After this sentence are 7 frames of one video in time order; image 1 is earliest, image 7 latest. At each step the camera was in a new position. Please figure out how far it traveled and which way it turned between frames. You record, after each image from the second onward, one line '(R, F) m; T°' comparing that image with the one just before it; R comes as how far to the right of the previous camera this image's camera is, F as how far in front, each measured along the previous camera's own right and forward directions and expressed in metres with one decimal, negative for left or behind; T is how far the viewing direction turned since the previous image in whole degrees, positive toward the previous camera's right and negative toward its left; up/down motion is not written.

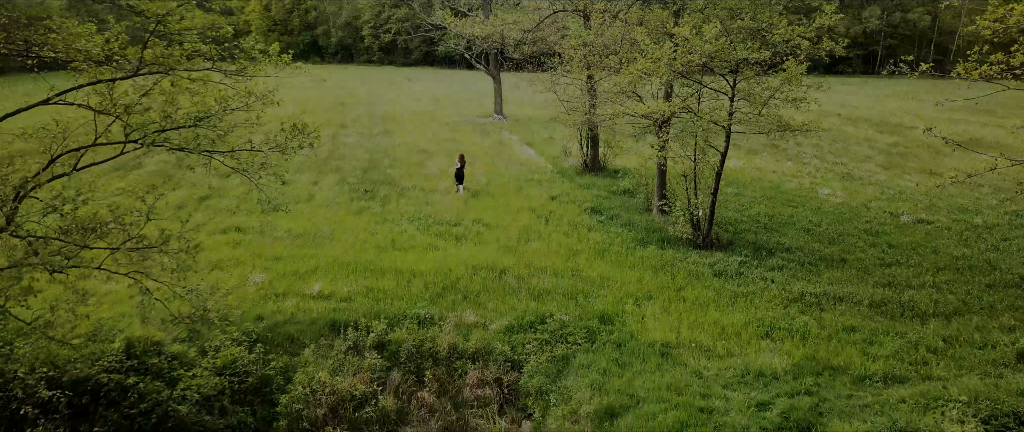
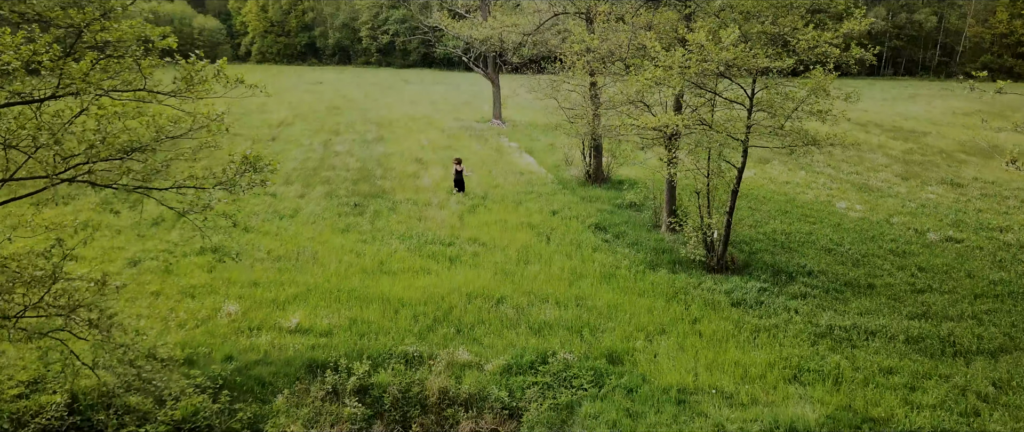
(0.0, +1.1) m; 0°
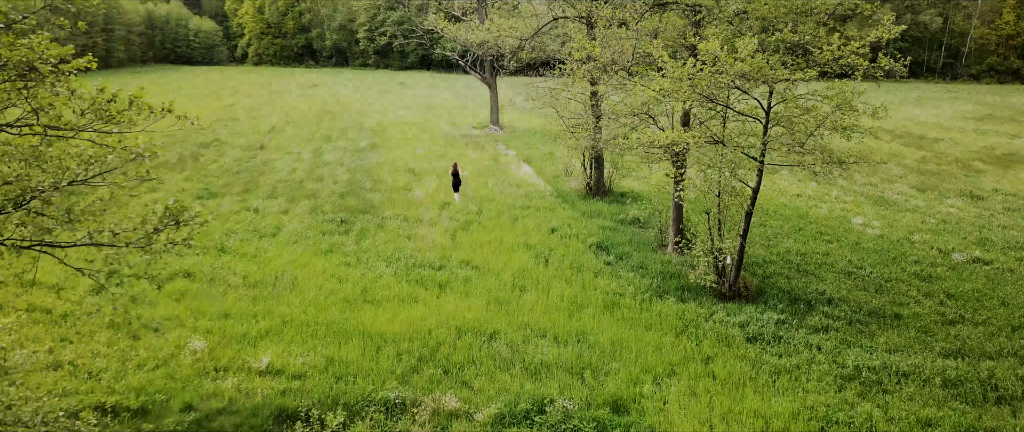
(+0.1, +1.0) m; 0°
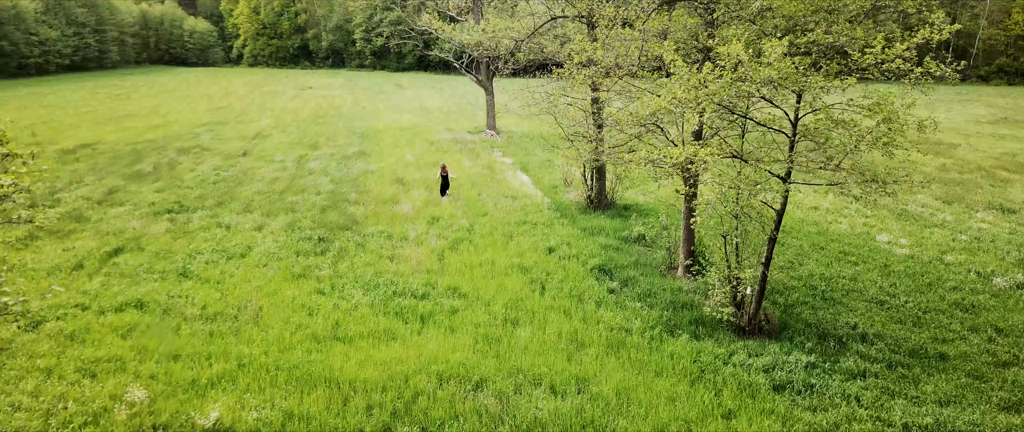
(+0.1, +1.4) m; 0°
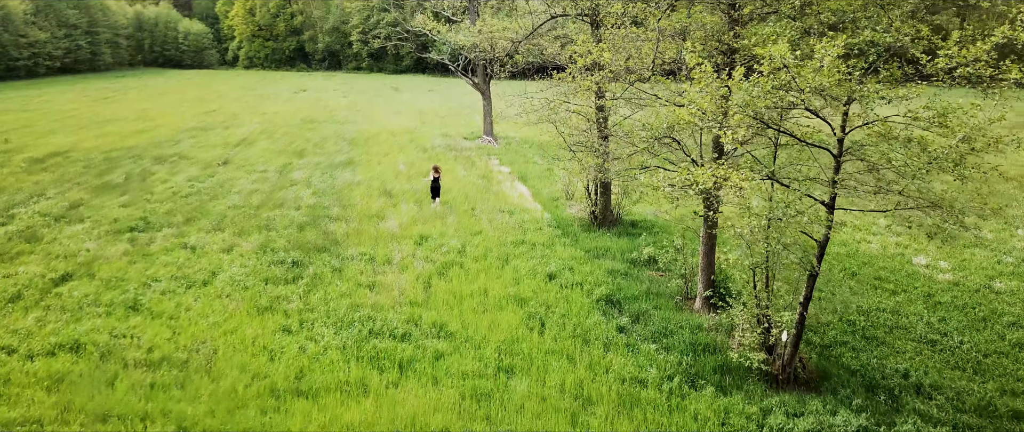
(+0.1, +1.5) m; 0°
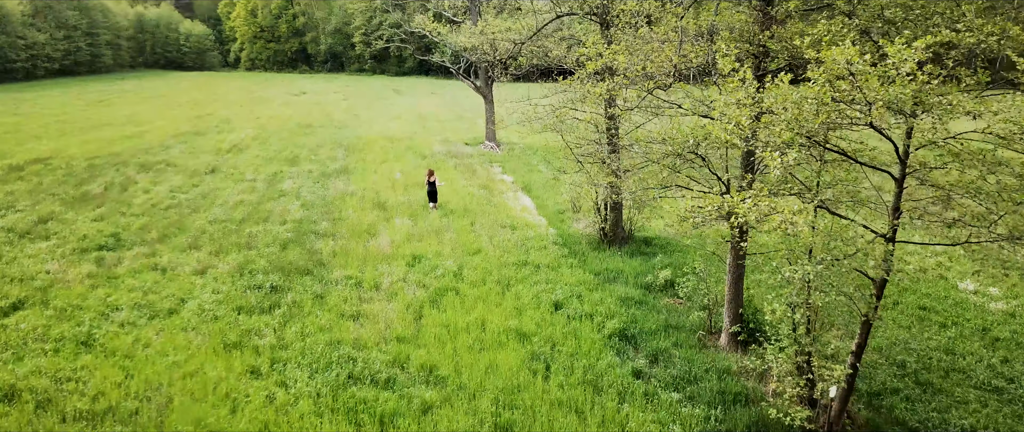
(+0.1, +1.3) m; 0°
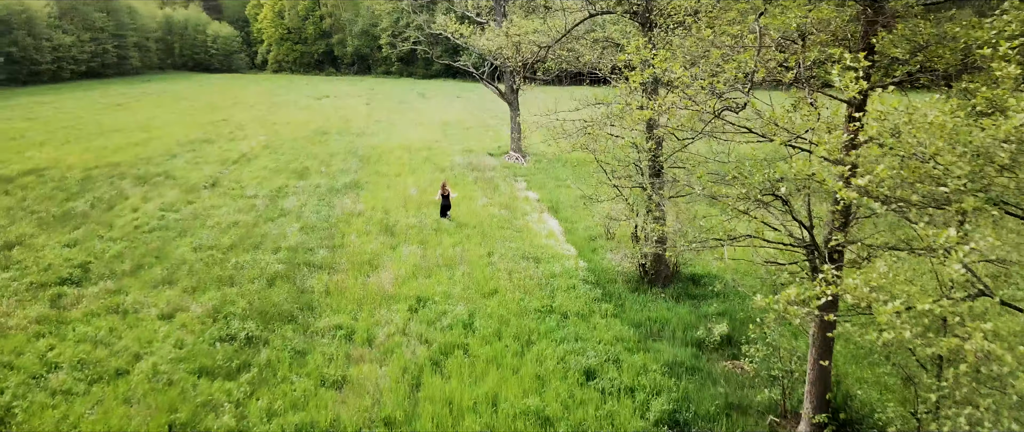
(+0.1, +2.1) m; -2°
